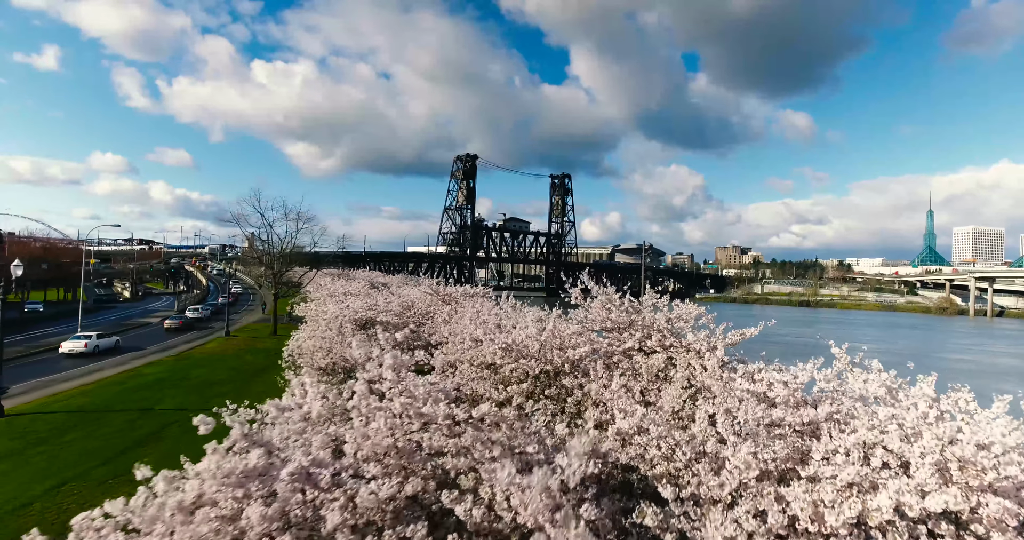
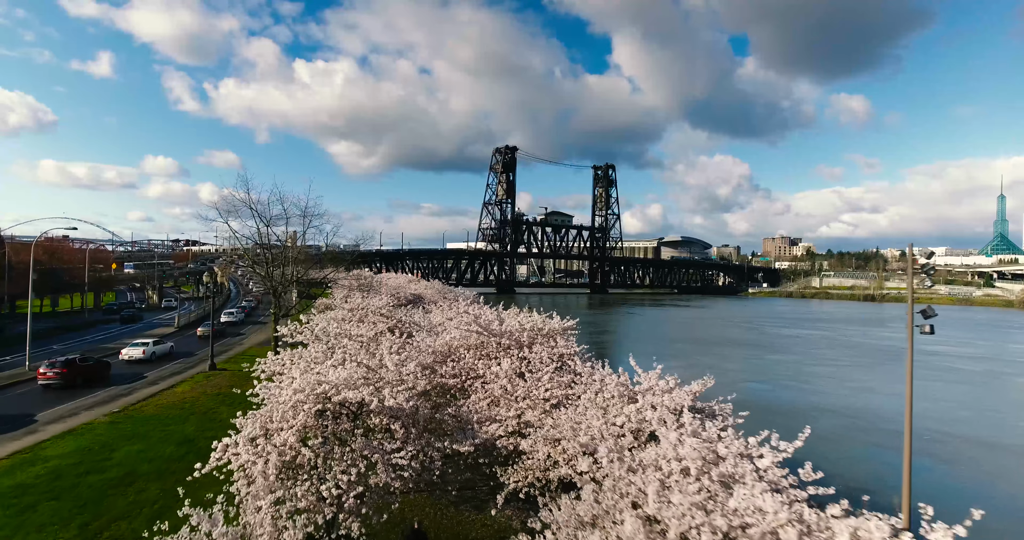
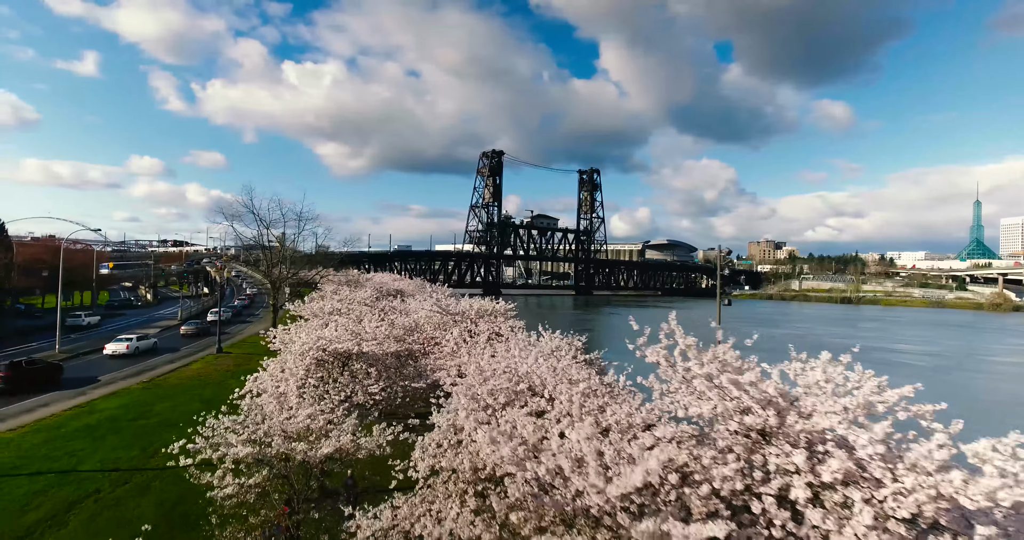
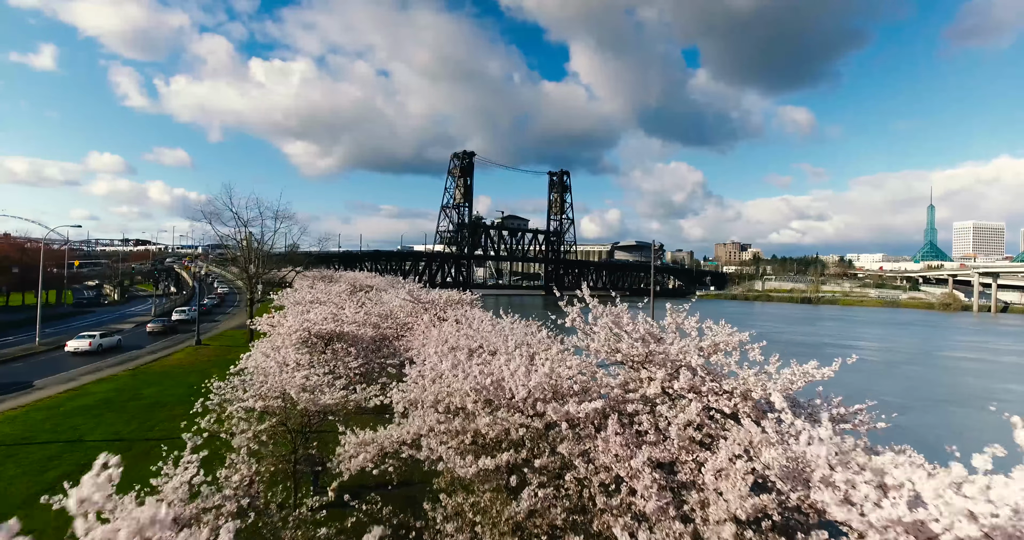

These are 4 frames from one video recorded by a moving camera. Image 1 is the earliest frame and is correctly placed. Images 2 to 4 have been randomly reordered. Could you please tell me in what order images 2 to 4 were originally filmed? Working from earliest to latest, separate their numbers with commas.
4, 3, 2
